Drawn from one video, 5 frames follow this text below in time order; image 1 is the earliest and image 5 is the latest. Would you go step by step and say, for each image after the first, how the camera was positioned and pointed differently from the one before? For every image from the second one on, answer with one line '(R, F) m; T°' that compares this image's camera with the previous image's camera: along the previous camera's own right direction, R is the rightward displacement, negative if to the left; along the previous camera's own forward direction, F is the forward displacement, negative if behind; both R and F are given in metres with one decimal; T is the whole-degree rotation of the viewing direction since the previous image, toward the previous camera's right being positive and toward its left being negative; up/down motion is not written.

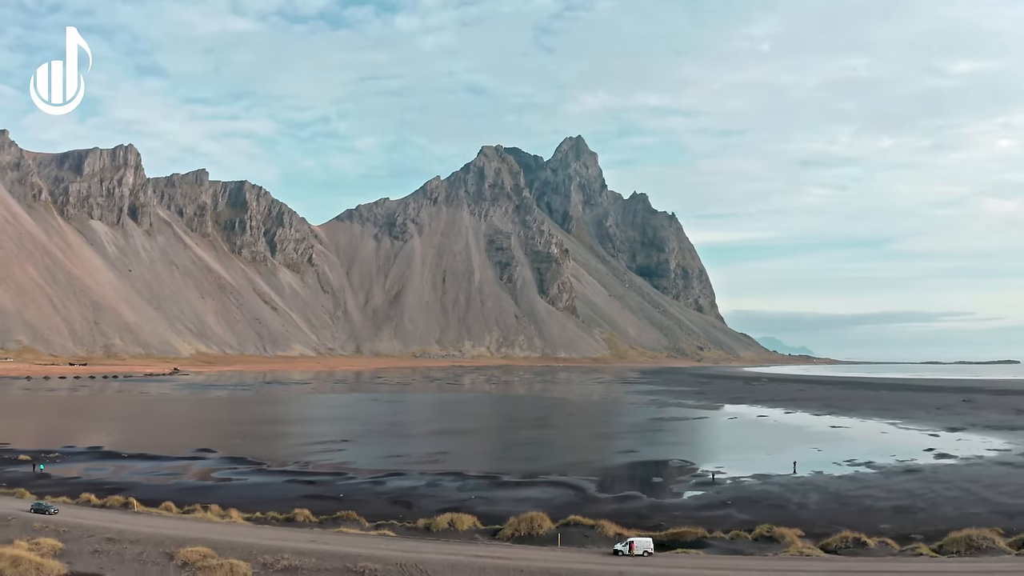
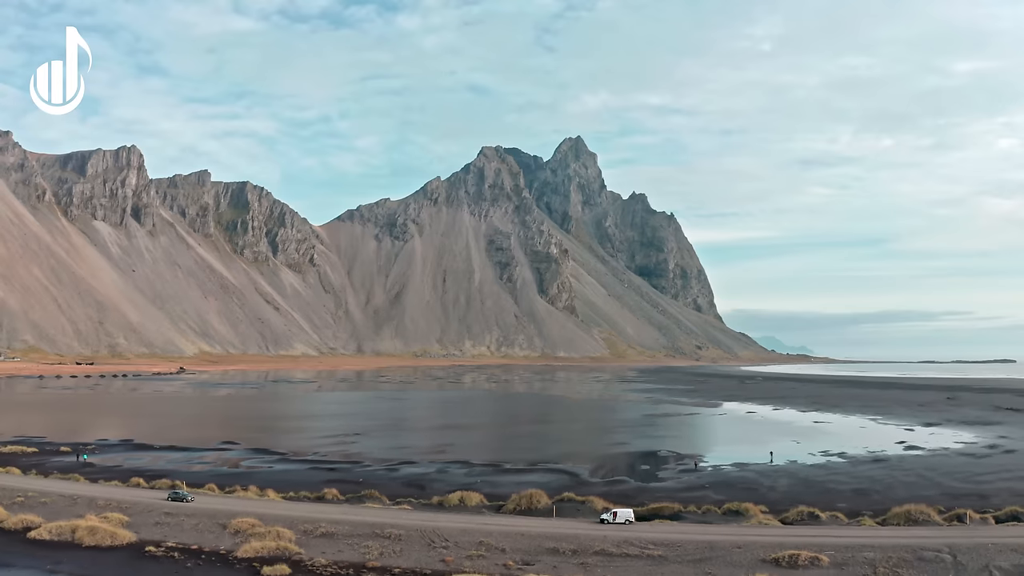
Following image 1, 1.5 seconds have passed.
(+0.1, -2.6) m; 0°
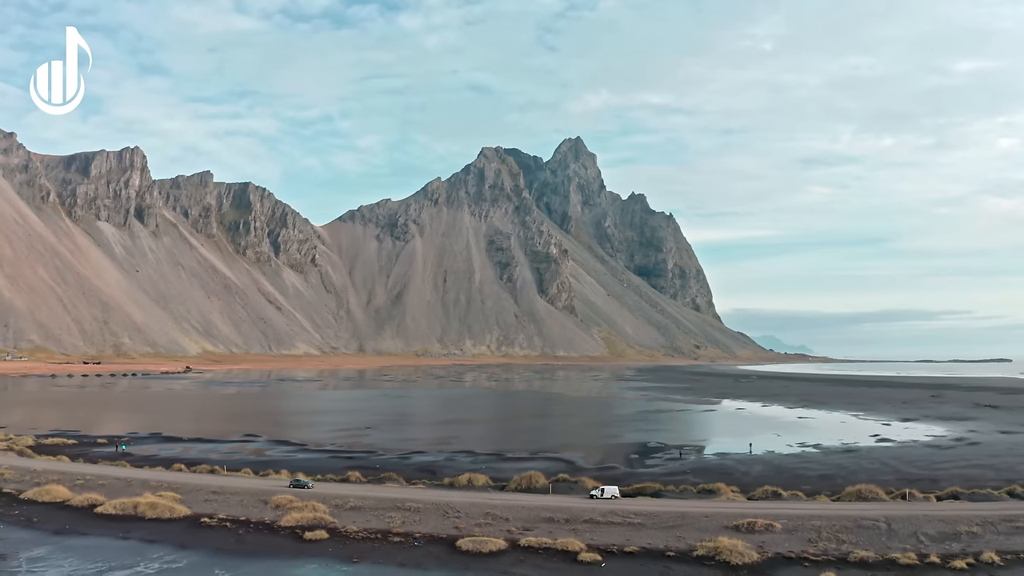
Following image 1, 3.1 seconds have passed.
(+0.1, -2.8) m; 0°
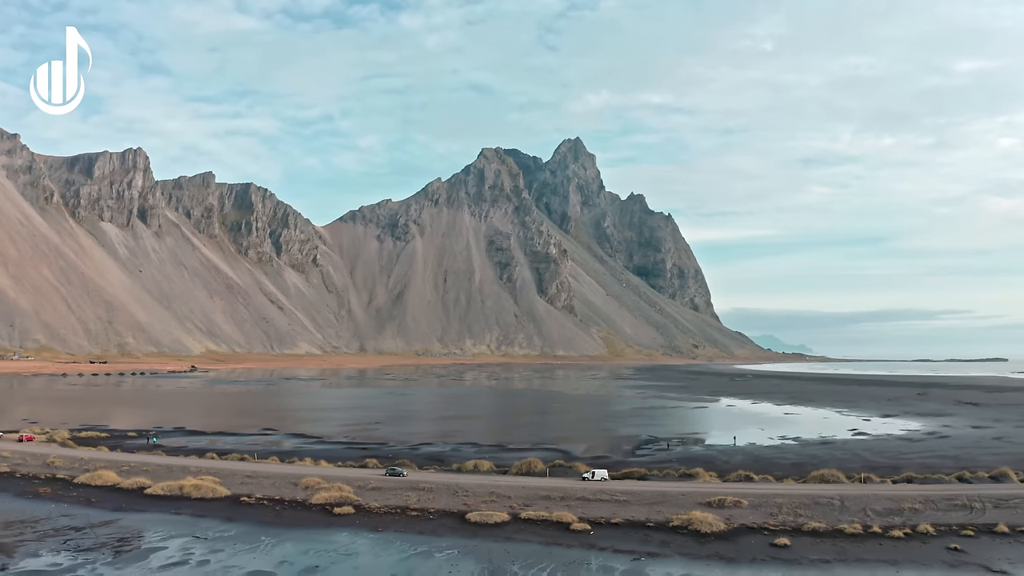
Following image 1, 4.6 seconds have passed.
(+0.1, -2.6) m; 0°
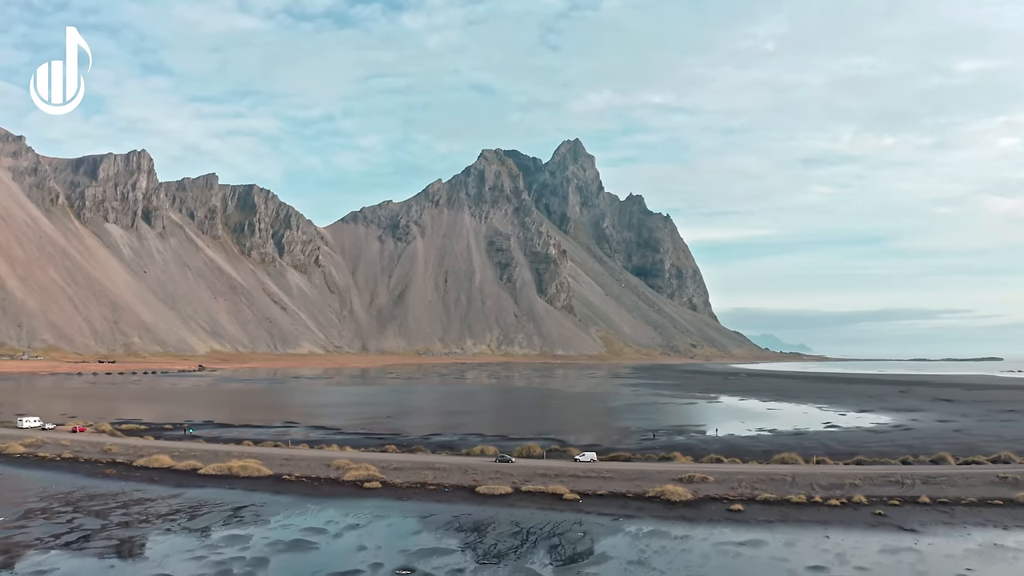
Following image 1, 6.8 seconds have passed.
(+0.1, -3.7) m; 0°
